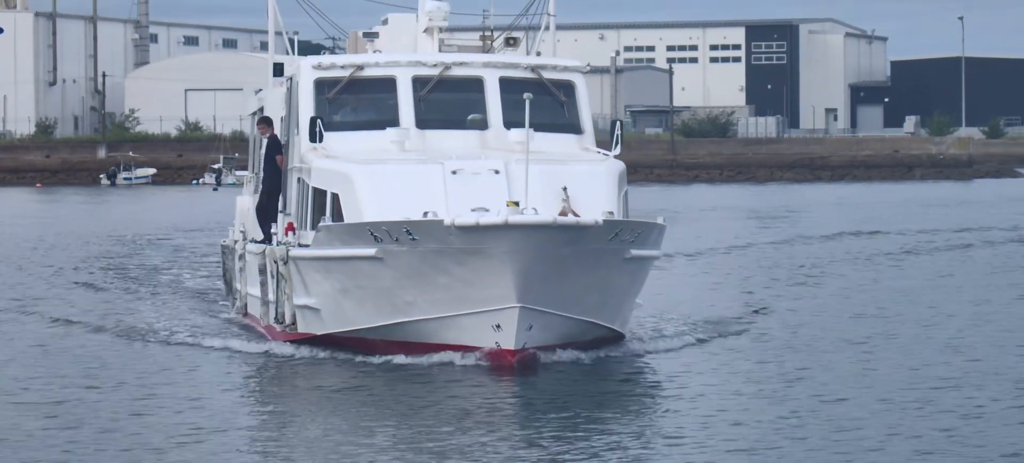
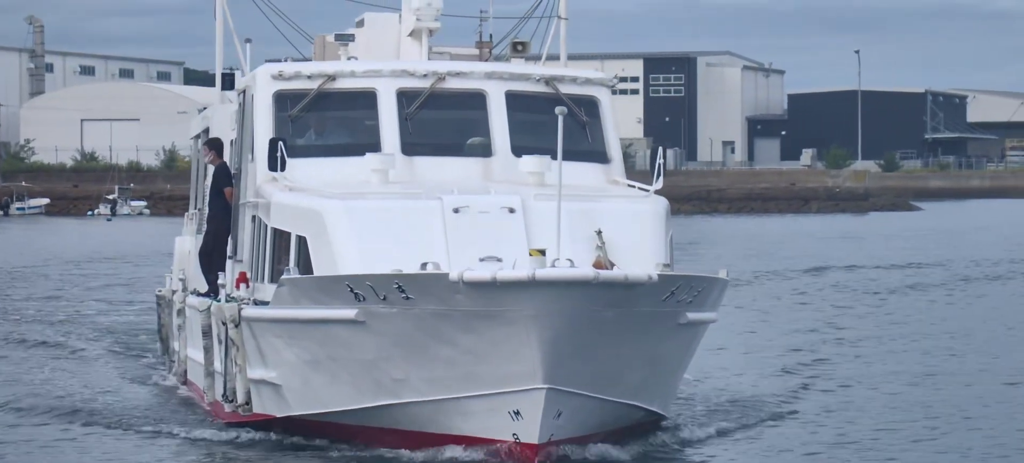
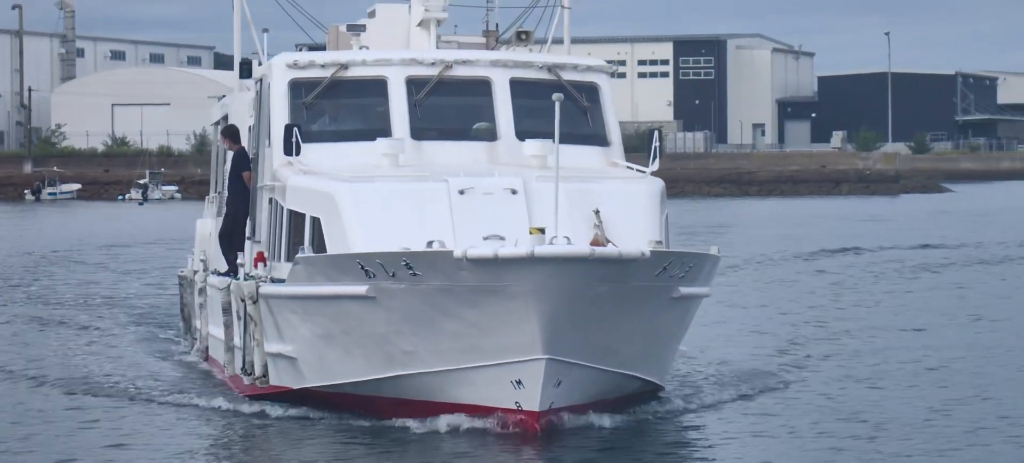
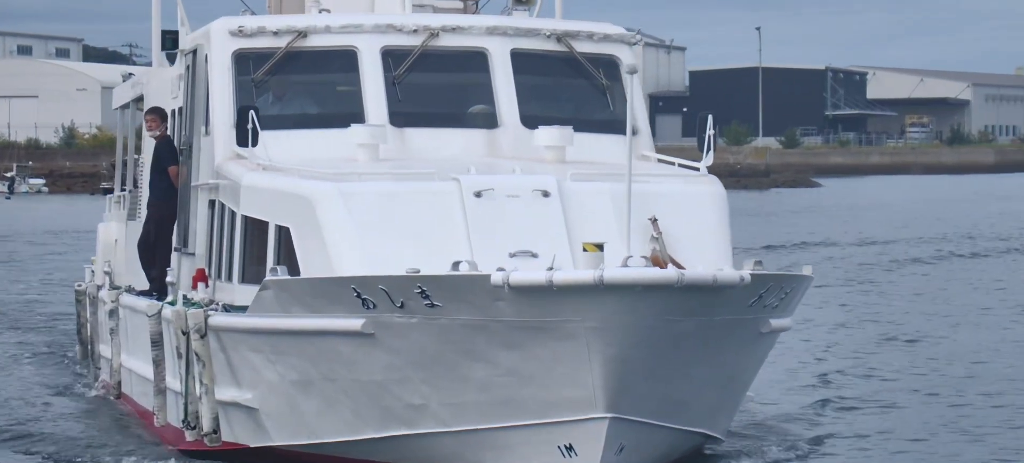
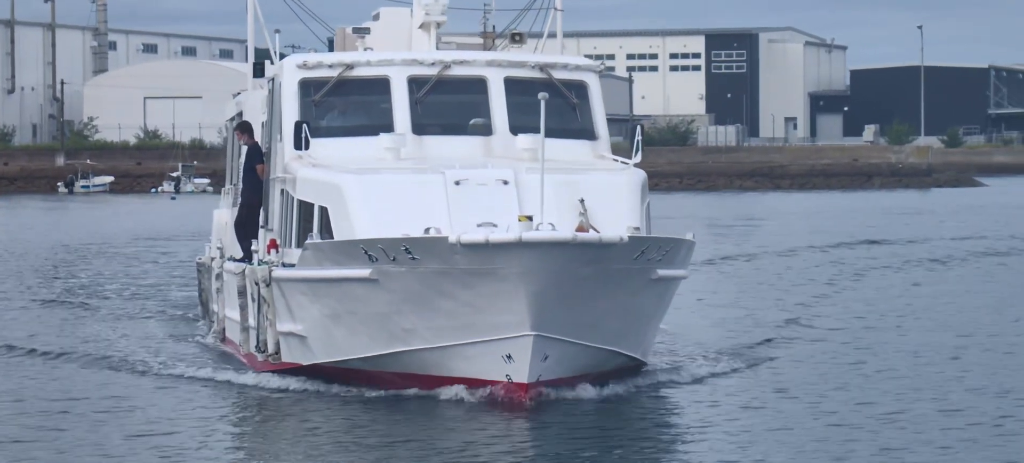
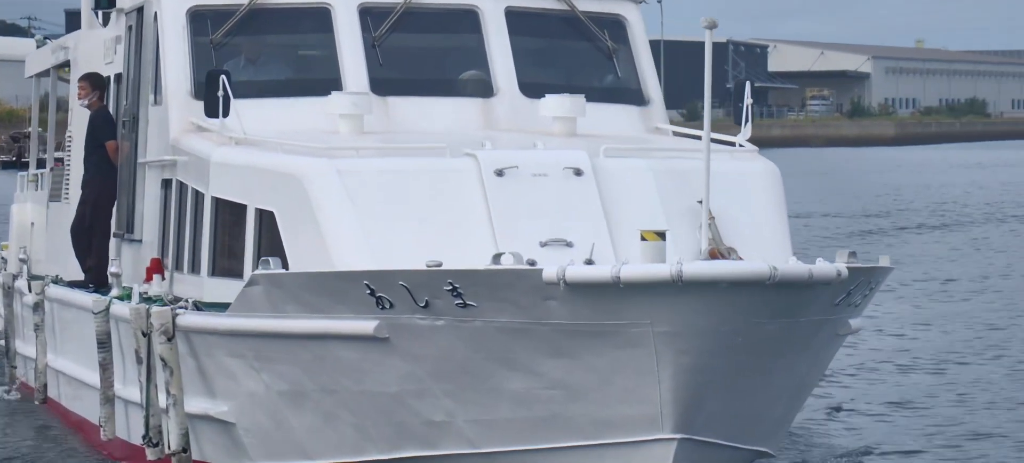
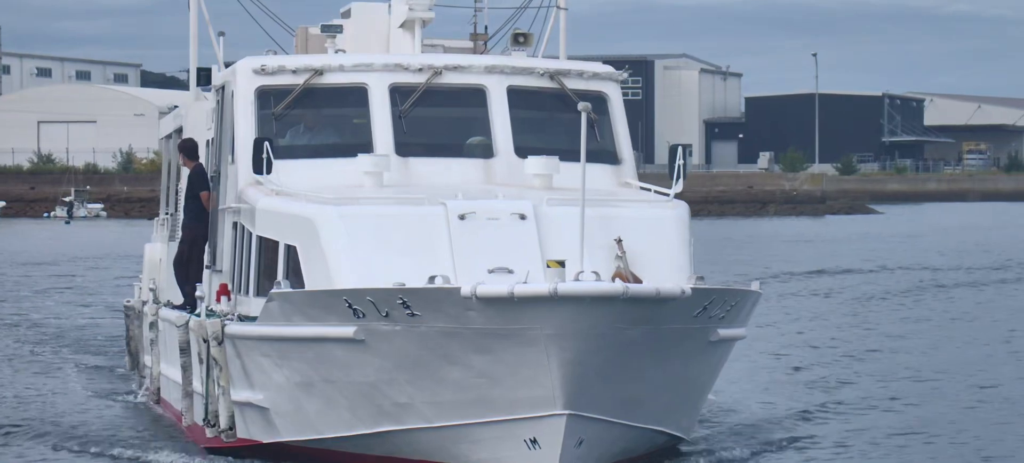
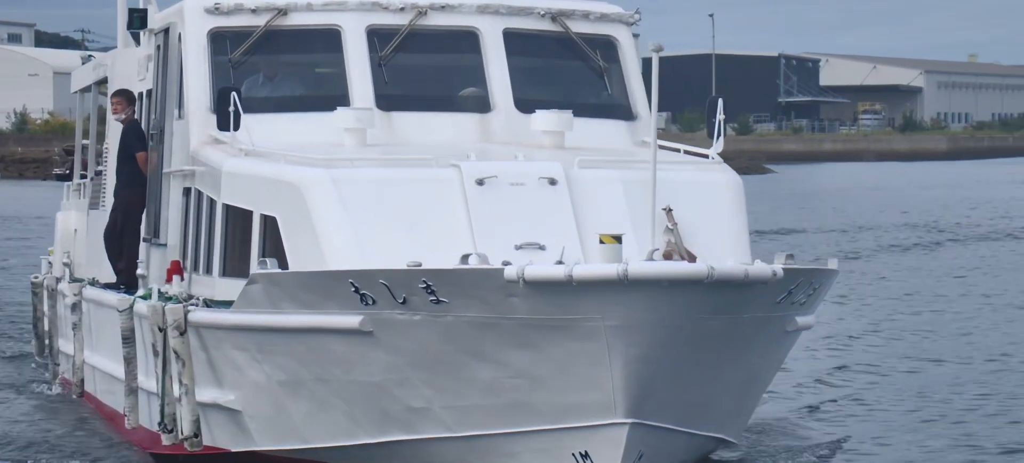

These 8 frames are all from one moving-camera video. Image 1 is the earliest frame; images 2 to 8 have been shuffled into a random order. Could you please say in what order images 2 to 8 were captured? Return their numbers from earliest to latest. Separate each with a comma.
5, 3, 2, 7, 4, 8, 6
